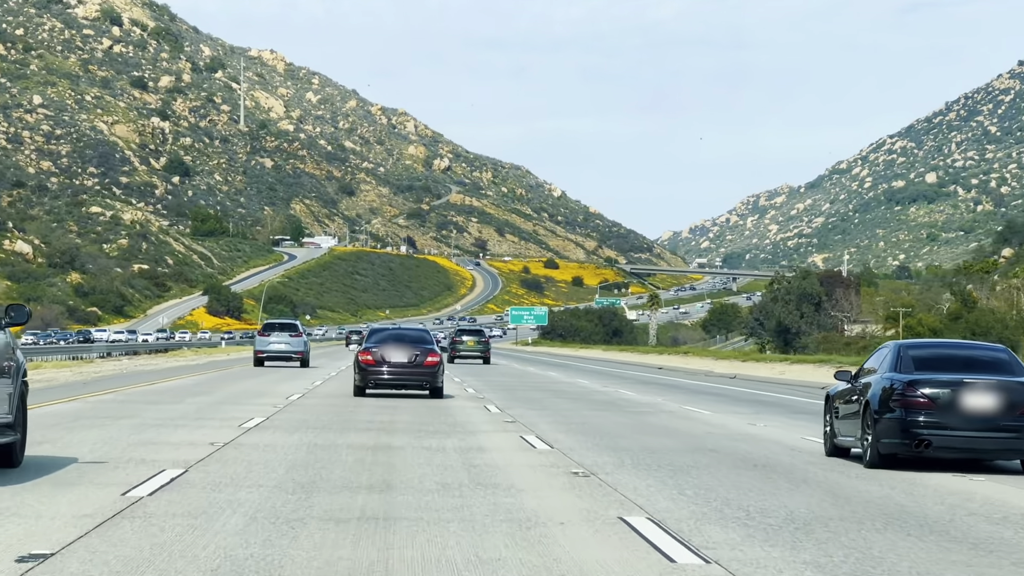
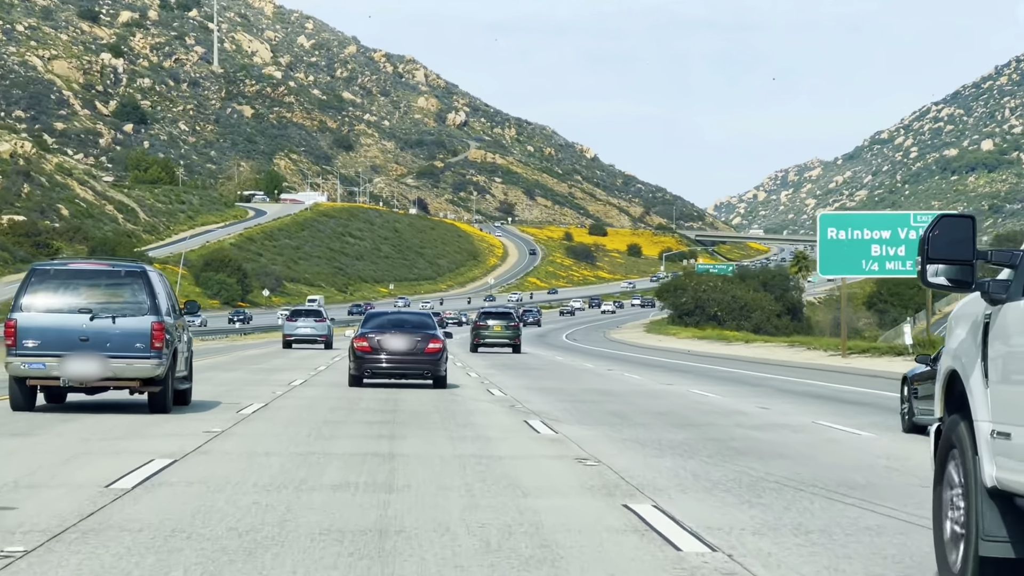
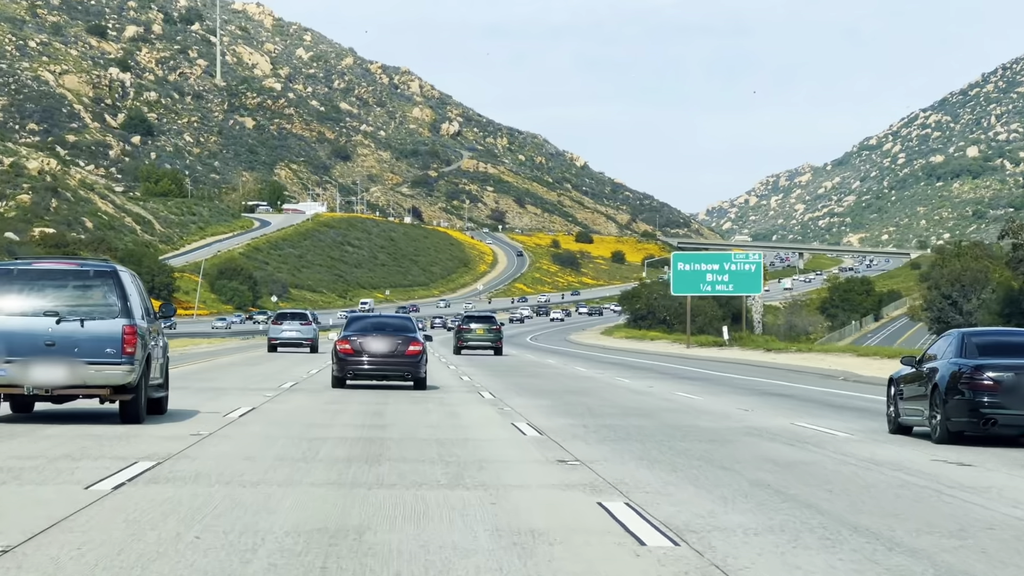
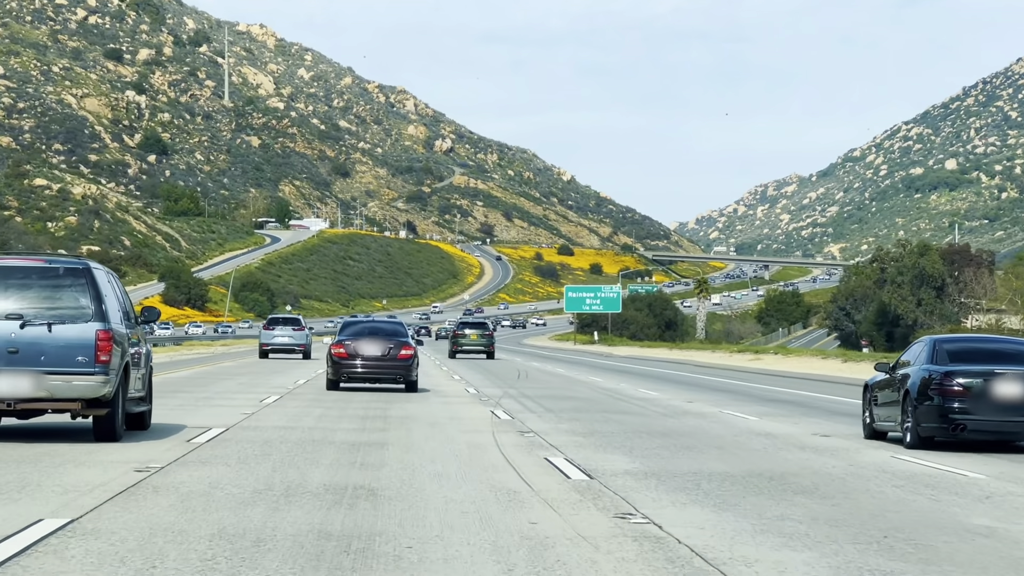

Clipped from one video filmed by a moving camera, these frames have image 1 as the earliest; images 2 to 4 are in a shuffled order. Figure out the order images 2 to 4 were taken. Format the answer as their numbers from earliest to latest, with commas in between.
4, 3, 2
